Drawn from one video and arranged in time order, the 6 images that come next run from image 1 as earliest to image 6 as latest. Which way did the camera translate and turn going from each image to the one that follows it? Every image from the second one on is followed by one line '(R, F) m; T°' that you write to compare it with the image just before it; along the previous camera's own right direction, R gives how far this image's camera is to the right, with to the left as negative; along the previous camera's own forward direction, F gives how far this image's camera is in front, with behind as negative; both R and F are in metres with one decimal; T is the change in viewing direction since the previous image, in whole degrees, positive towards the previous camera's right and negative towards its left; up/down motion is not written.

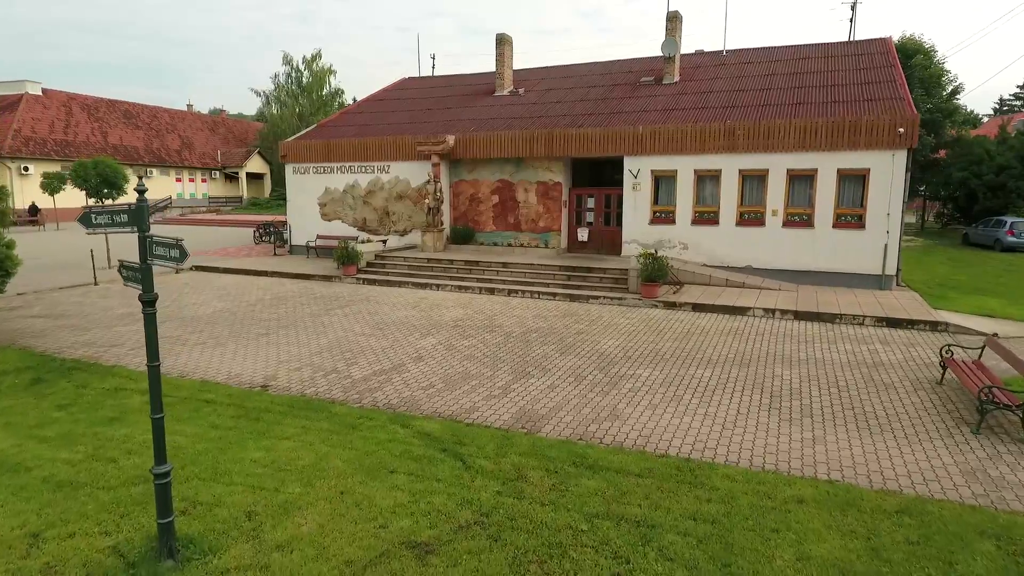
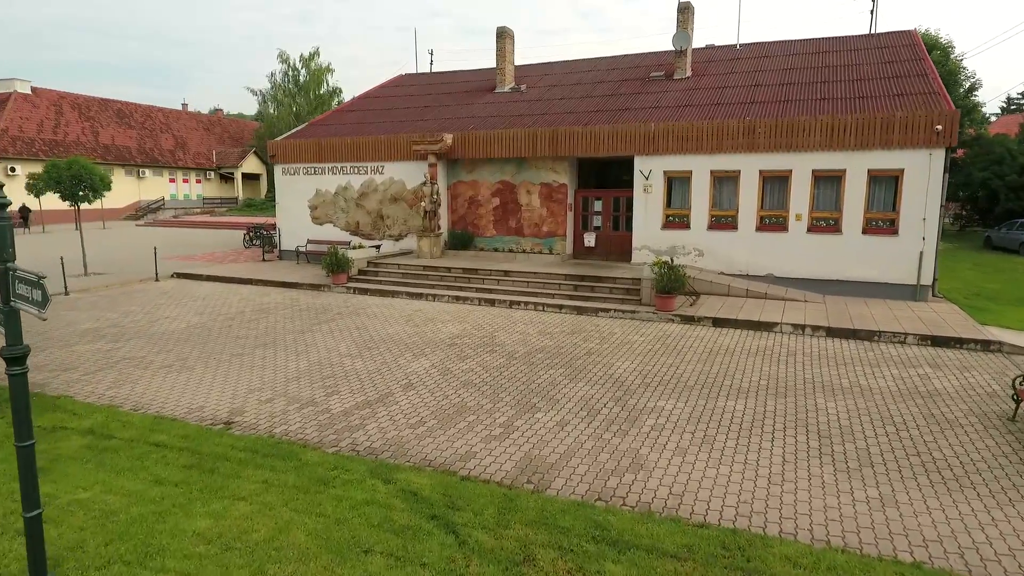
(0.0, +1.0) m; 0°
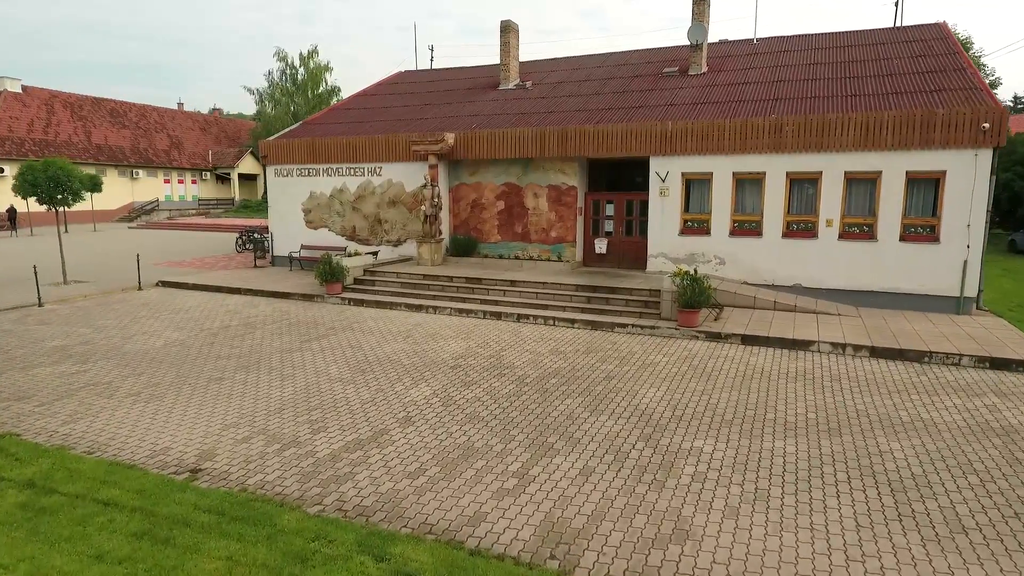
(-0.1, +1.0) m; 0°
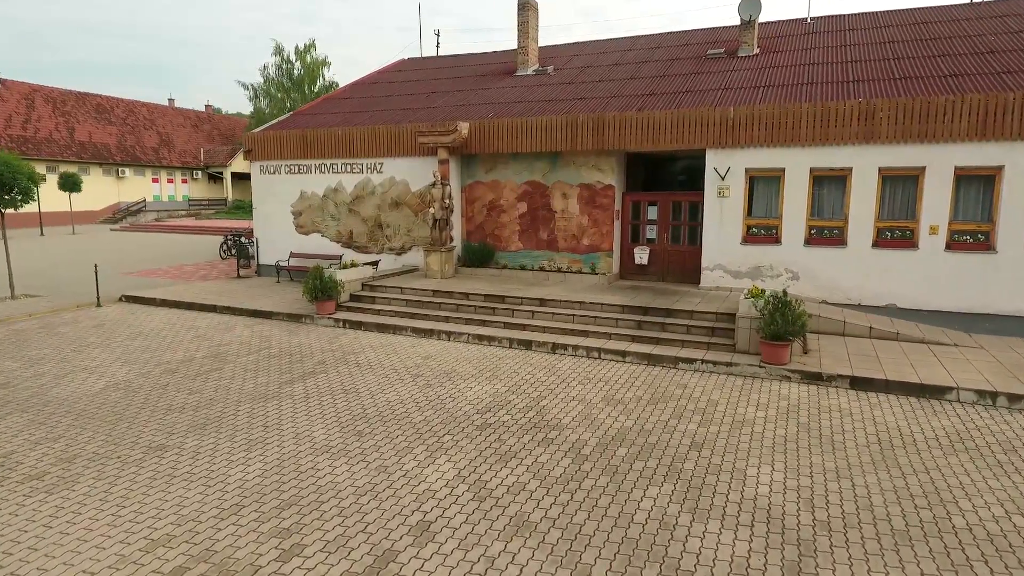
(-0.4, +2.2) m; 0°
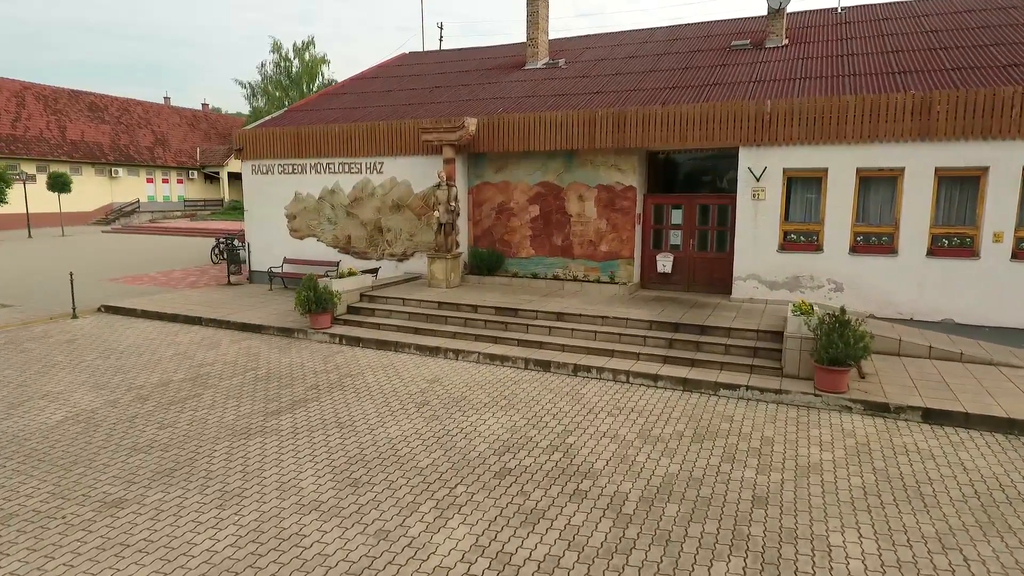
(-0.2, +1.0) m; 0°
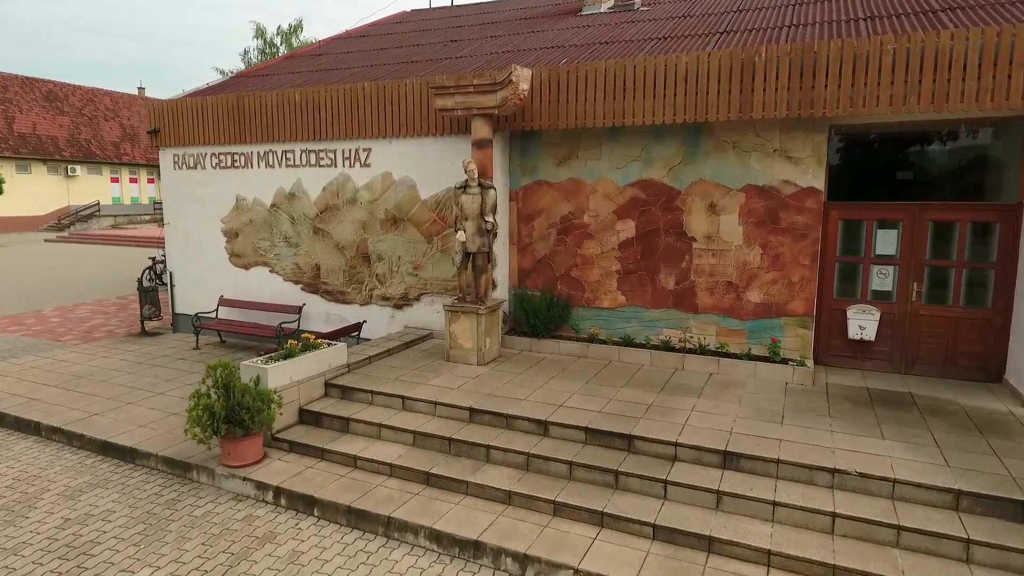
(-0.7, +4.9) m; 0°
